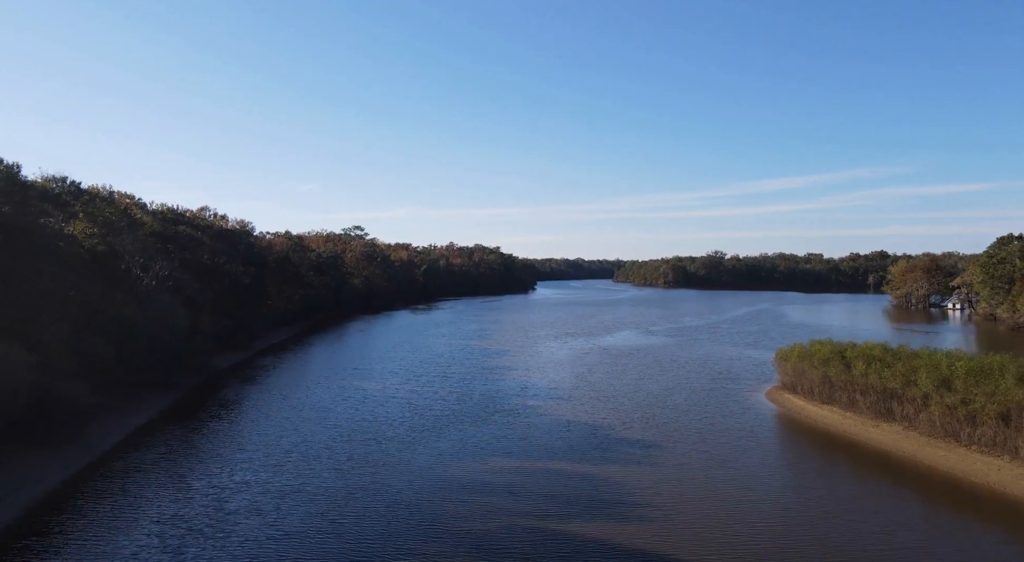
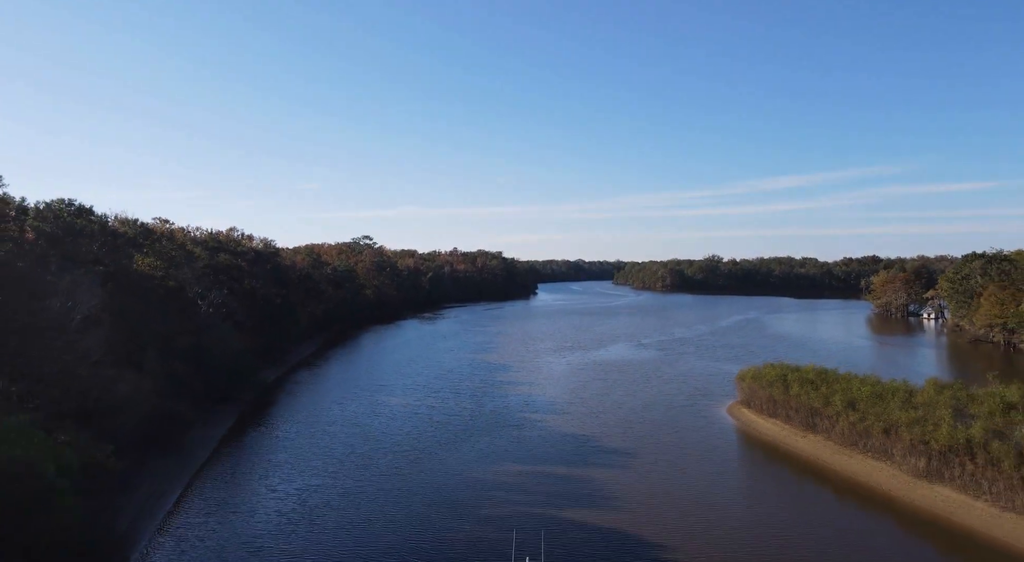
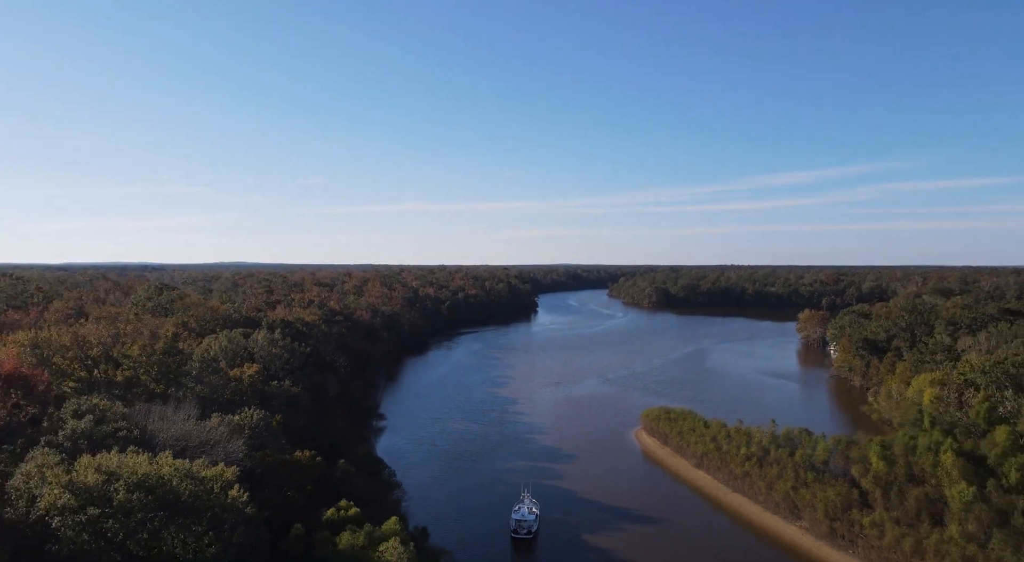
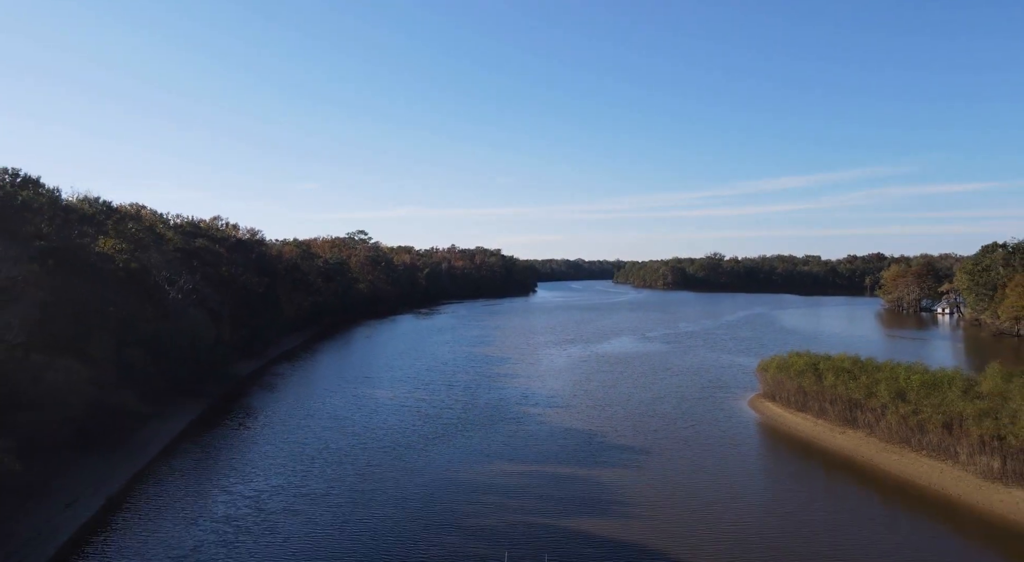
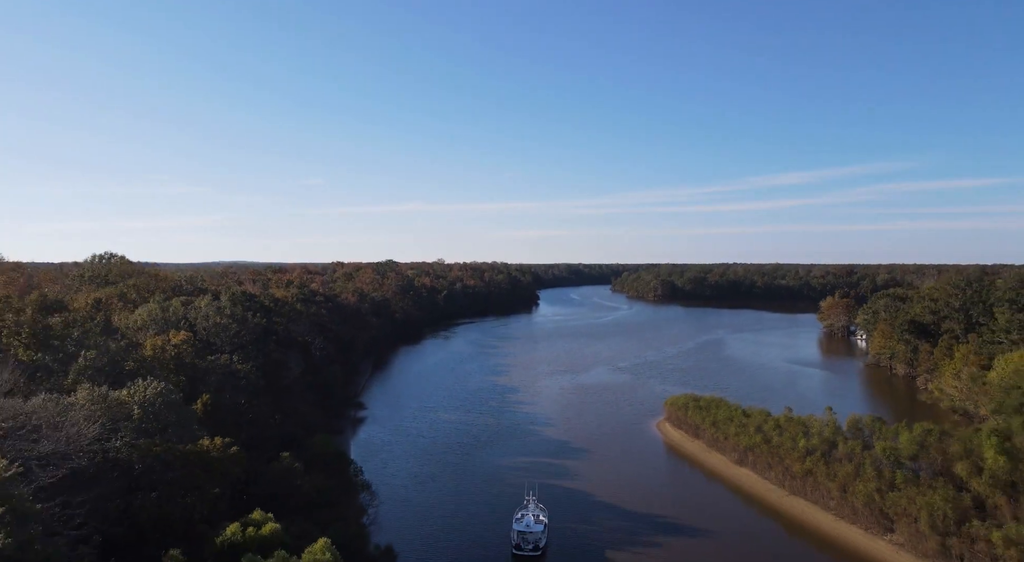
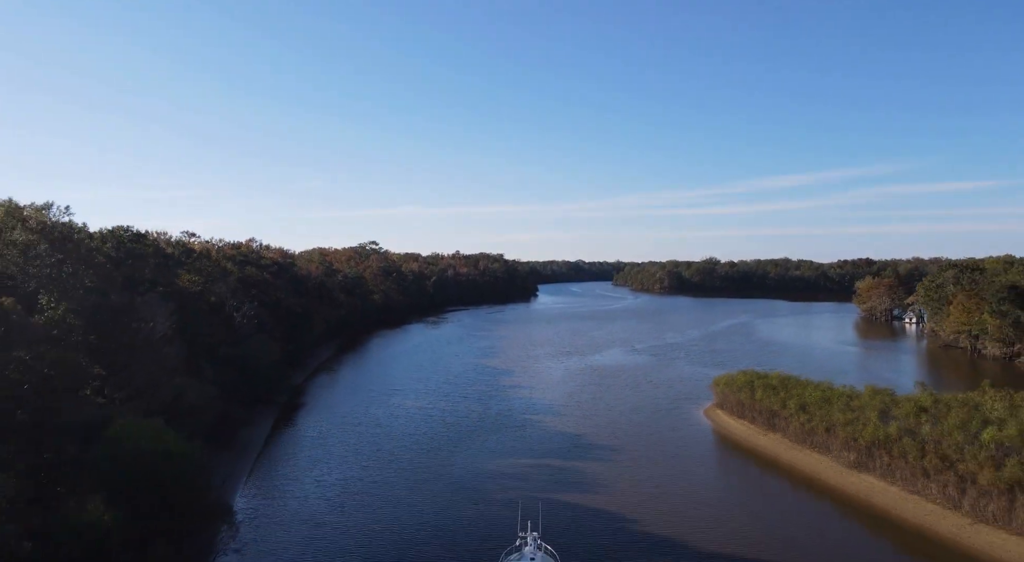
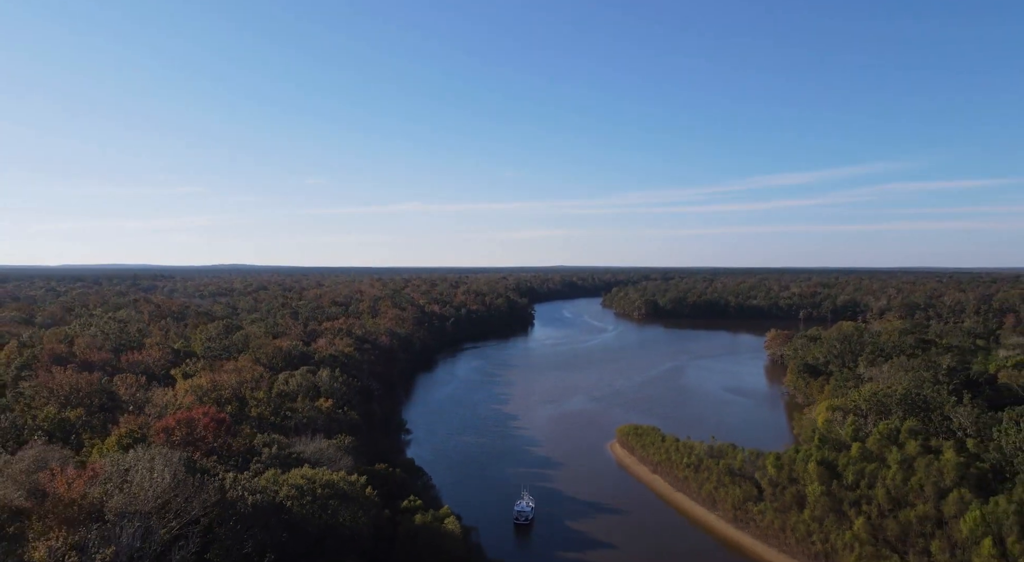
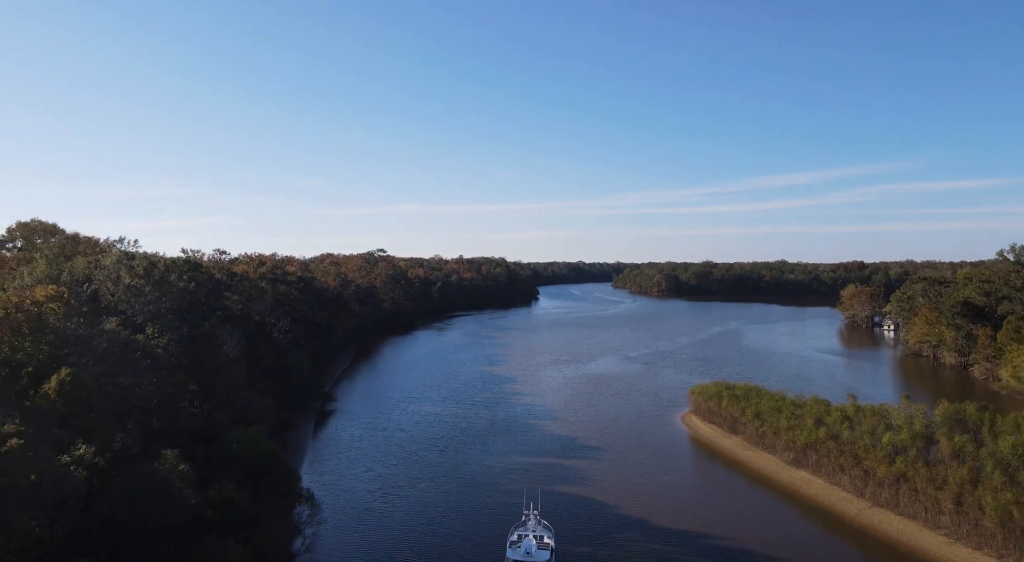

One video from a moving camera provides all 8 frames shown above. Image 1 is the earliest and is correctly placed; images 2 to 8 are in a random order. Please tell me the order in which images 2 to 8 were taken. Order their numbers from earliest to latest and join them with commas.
4, 2, 6, 8, 5, 3, 7
